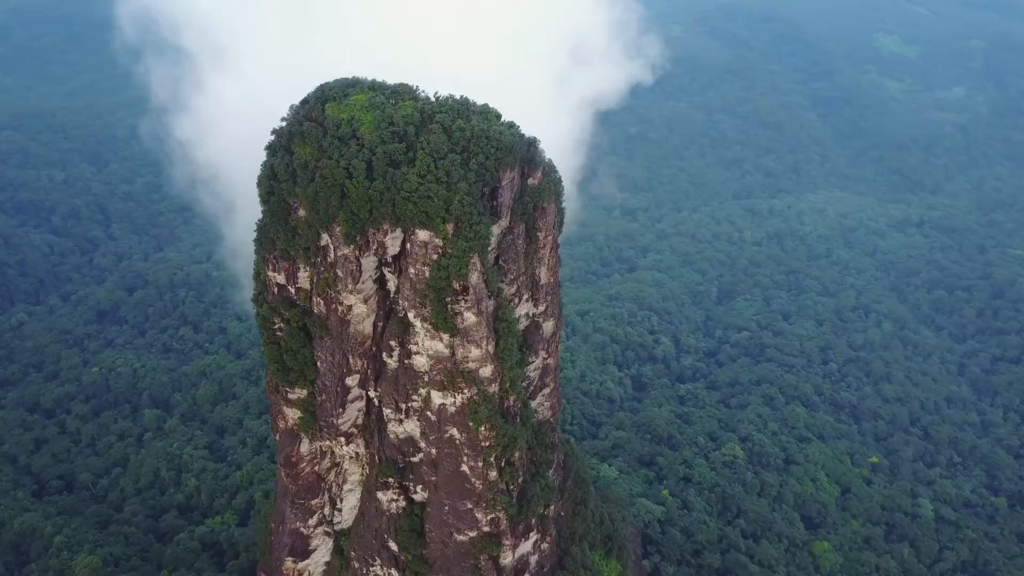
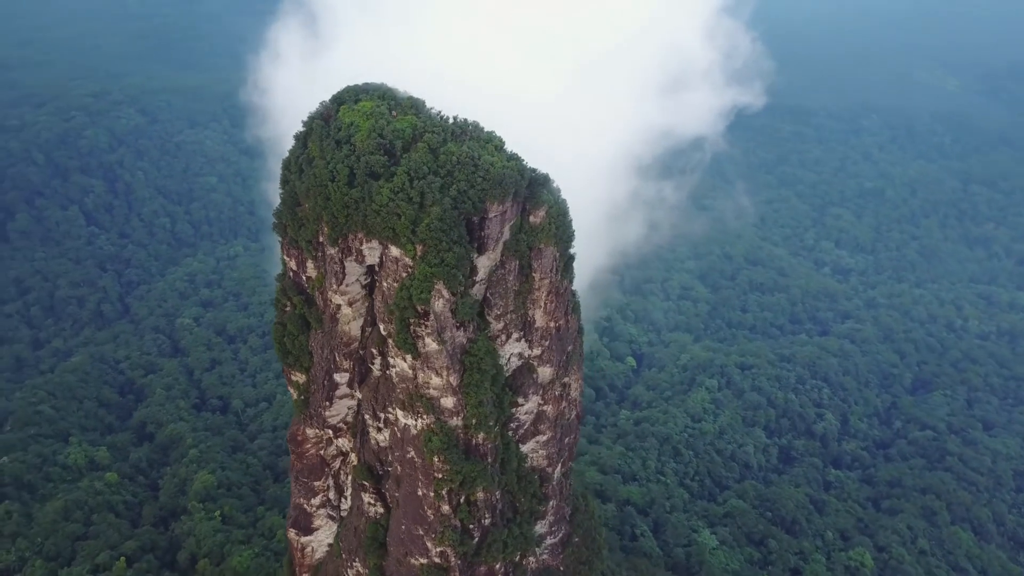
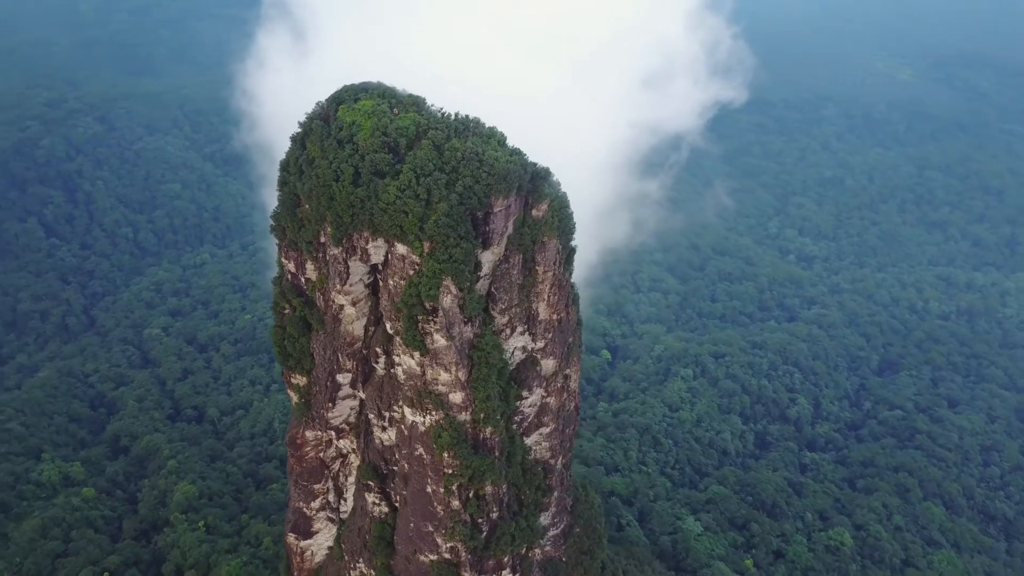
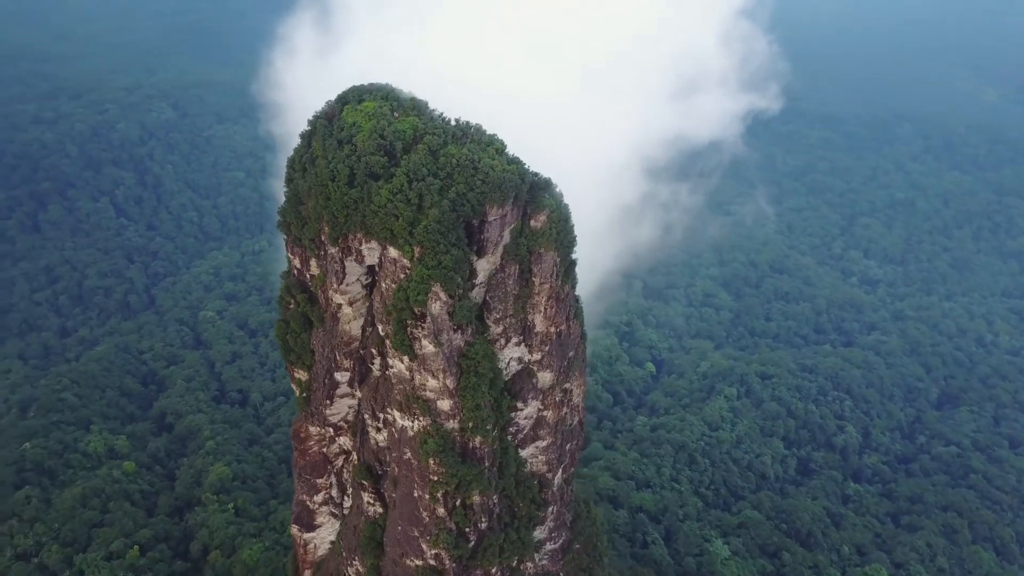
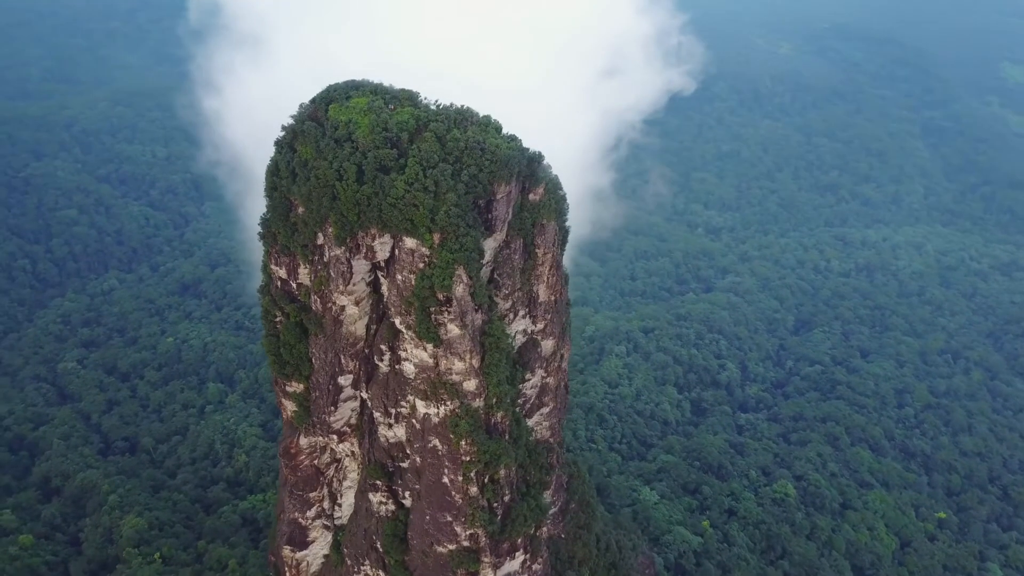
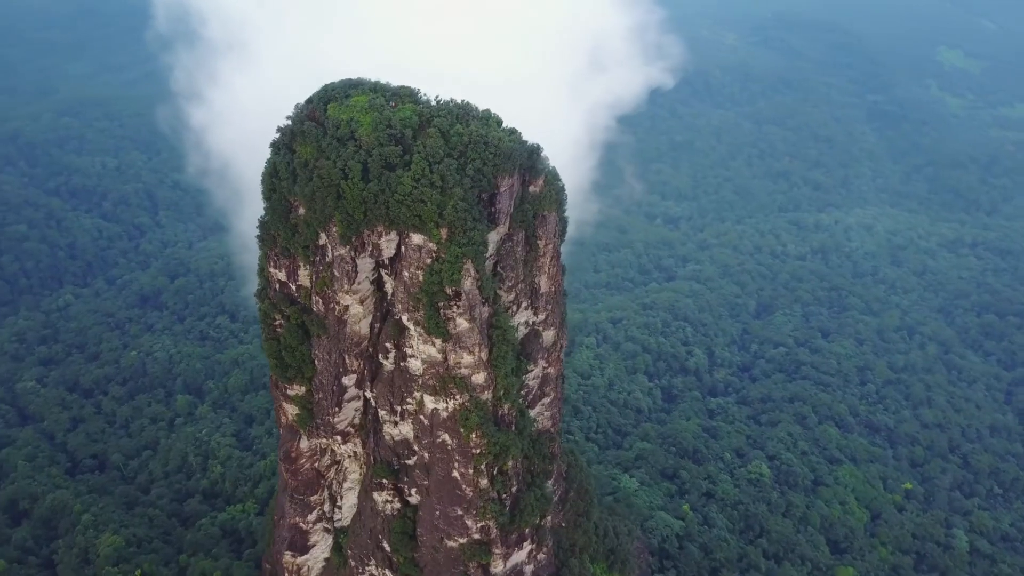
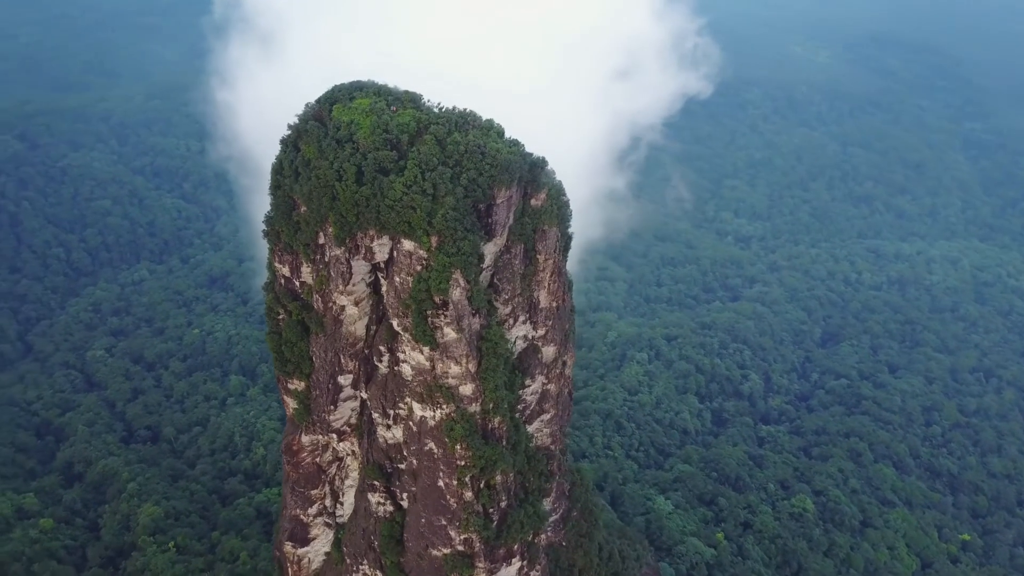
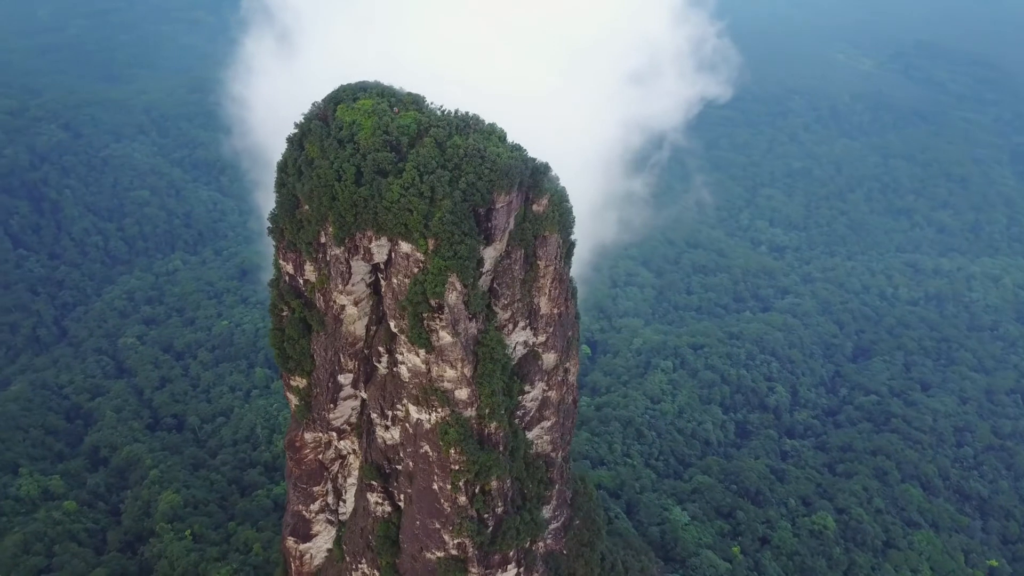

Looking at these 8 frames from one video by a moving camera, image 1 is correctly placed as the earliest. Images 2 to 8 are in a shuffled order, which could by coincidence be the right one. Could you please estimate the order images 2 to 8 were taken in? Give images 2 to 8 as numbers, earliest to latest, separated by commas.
6, 5, 7, 8, 3, 2, 4
